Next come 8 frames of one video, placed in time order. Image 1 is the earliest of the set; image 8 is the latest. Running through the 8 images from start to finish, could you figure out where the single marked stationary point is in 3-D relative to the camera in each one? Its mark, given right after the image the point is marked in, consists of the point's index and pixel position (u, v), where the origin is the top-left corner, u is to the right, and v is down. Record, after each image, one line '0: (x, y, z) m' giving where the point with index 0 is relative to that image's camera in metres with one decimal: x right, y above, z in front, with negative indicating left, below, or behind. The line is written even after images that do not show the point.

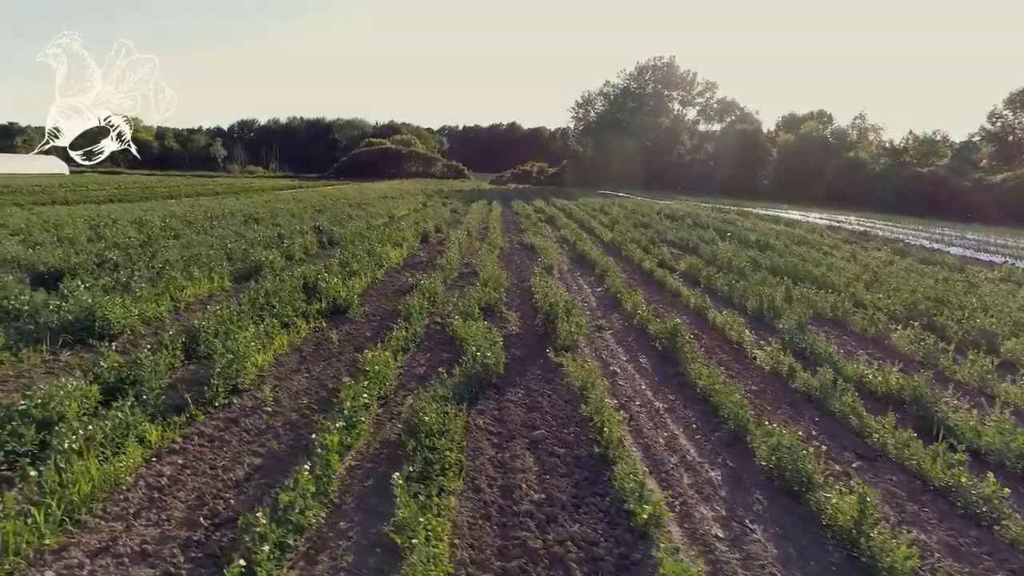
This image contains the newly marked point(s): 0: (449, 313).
0: (-0.7, -0.3, +9.7) m
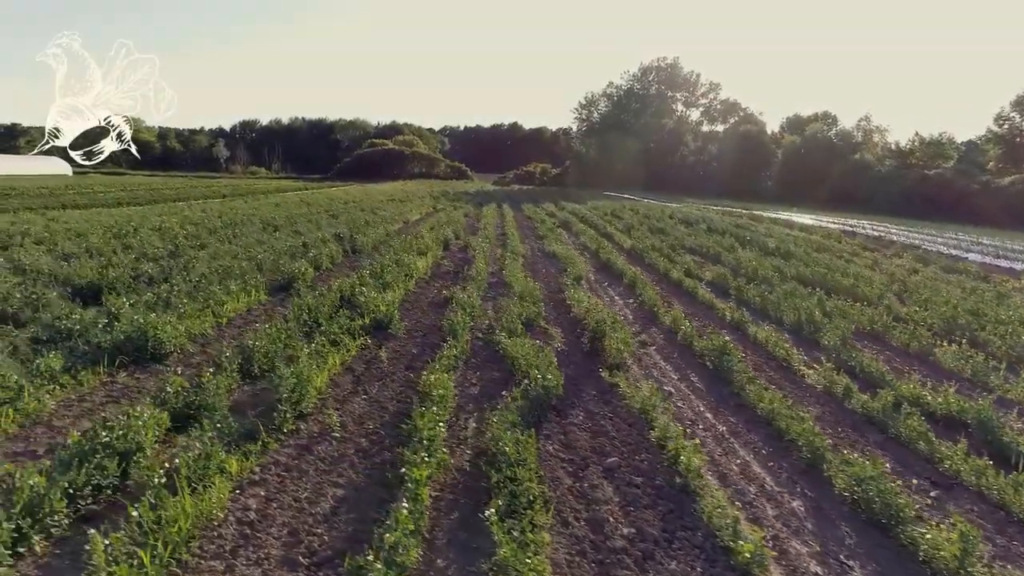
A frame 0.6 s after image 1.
0: (-0.2, -0.5, +9.7) m
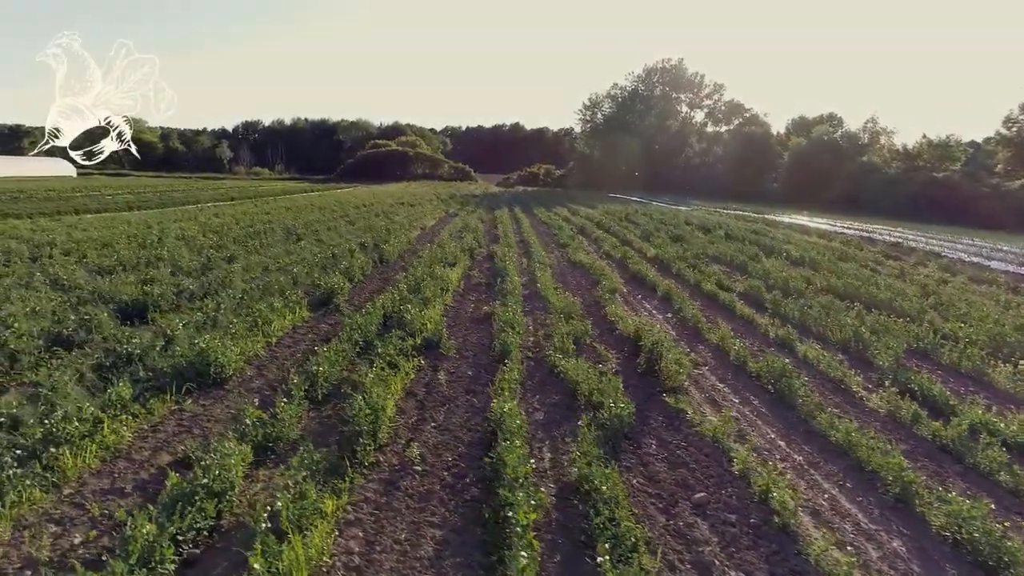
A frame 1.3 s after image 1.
0: (+0.3, -0.7, +9.6) m
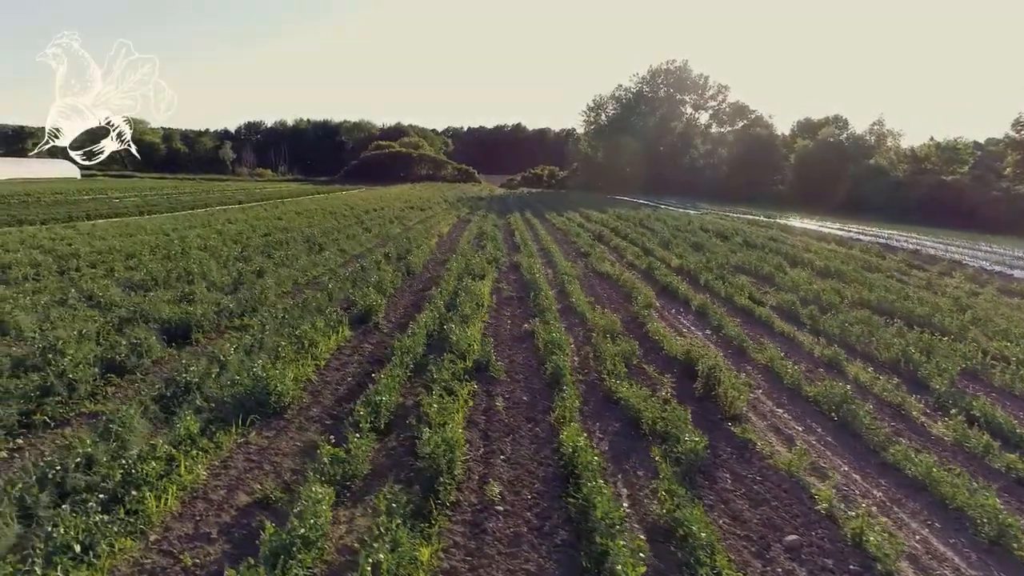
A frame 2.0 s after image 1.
0: (+0.9, -0.9, +9.5) m
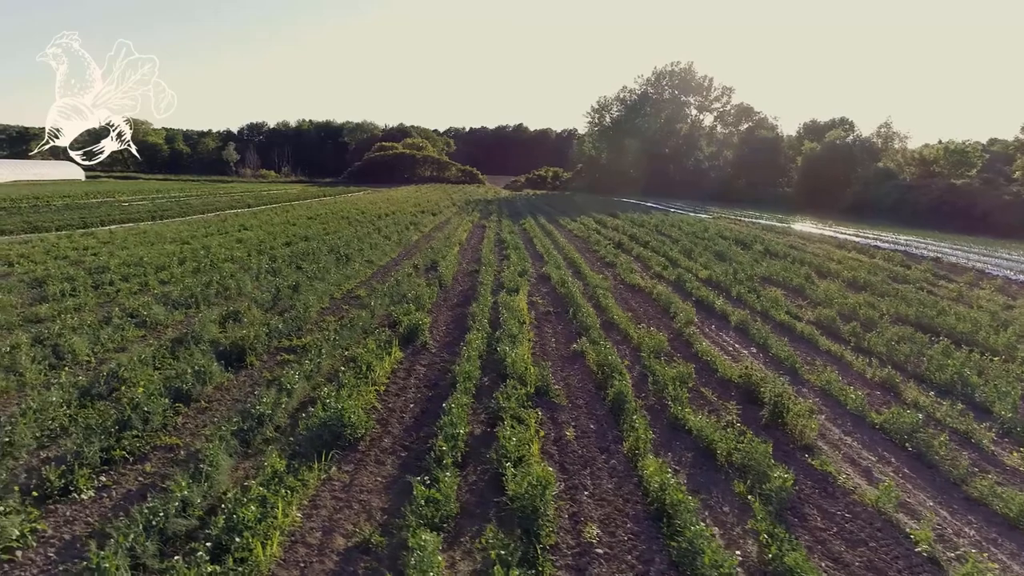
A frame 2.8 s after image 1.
0: (+1.5, -1.2, +9.5) m
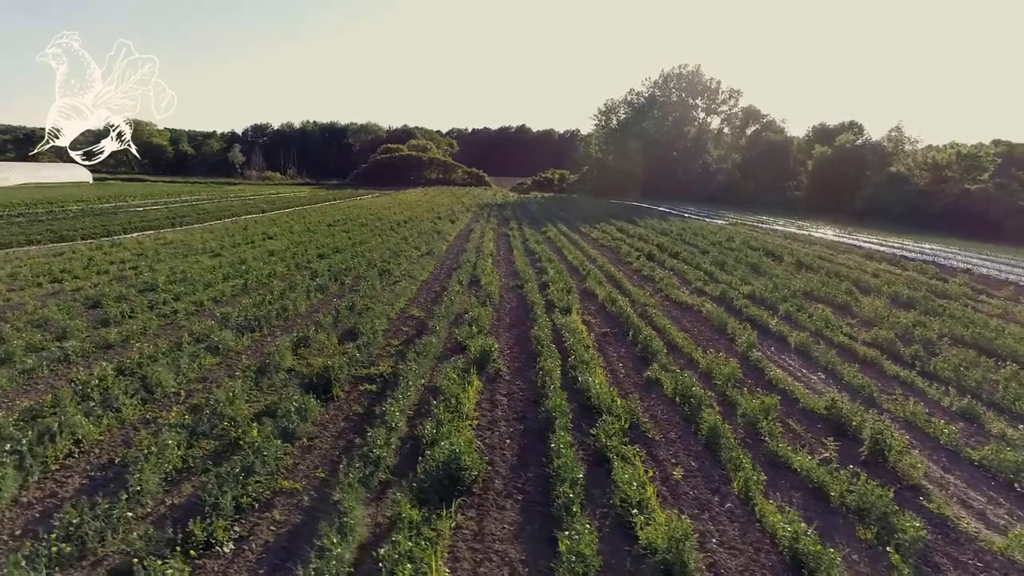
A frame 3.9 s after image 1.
0: (+2.5, -1.5, +9.5) m
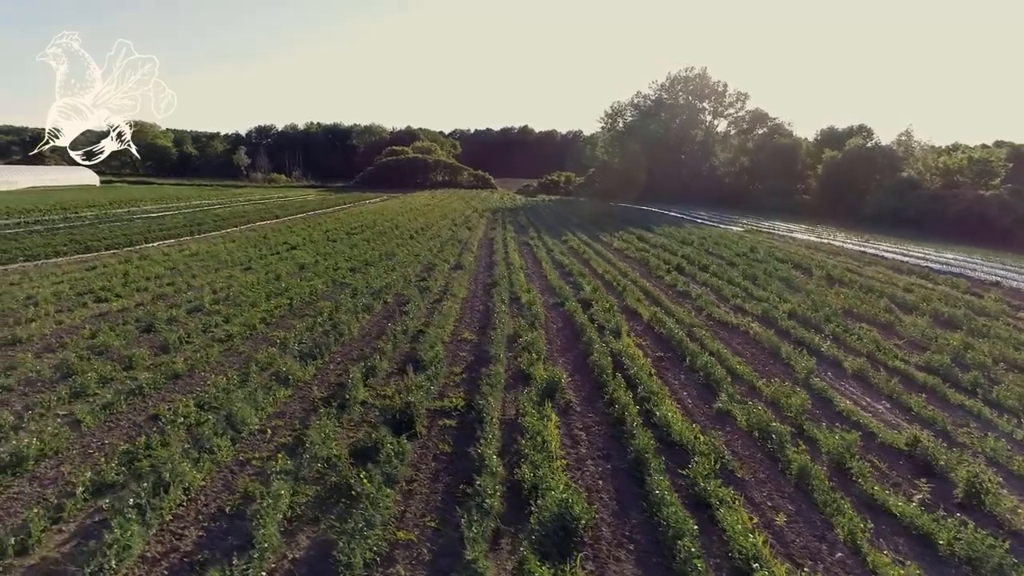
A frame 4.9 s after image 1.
0: (+3.4, -2.0, +9.5) m
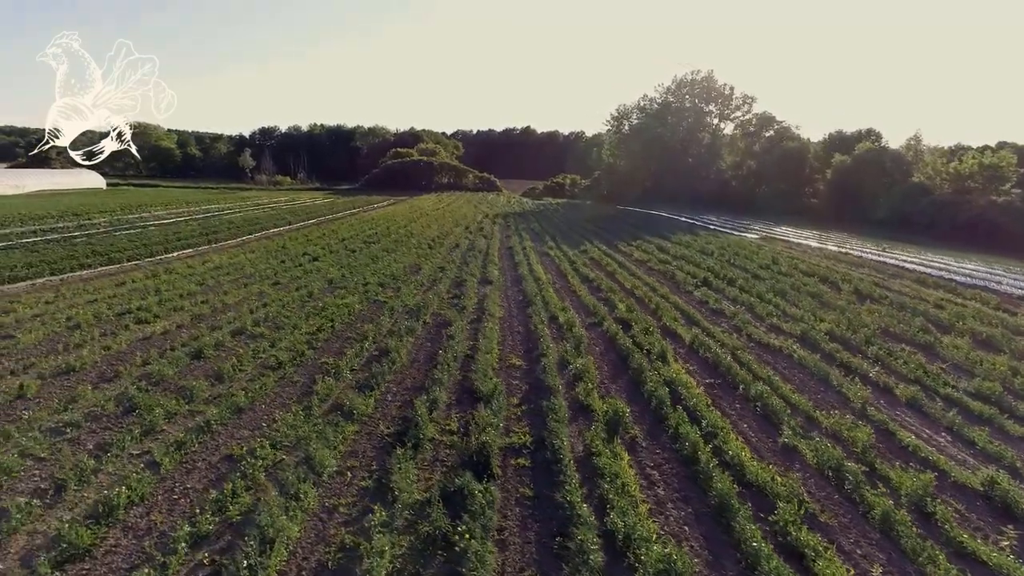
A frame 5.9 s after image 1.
0: (+4.3, -2.4, +9.5) m
